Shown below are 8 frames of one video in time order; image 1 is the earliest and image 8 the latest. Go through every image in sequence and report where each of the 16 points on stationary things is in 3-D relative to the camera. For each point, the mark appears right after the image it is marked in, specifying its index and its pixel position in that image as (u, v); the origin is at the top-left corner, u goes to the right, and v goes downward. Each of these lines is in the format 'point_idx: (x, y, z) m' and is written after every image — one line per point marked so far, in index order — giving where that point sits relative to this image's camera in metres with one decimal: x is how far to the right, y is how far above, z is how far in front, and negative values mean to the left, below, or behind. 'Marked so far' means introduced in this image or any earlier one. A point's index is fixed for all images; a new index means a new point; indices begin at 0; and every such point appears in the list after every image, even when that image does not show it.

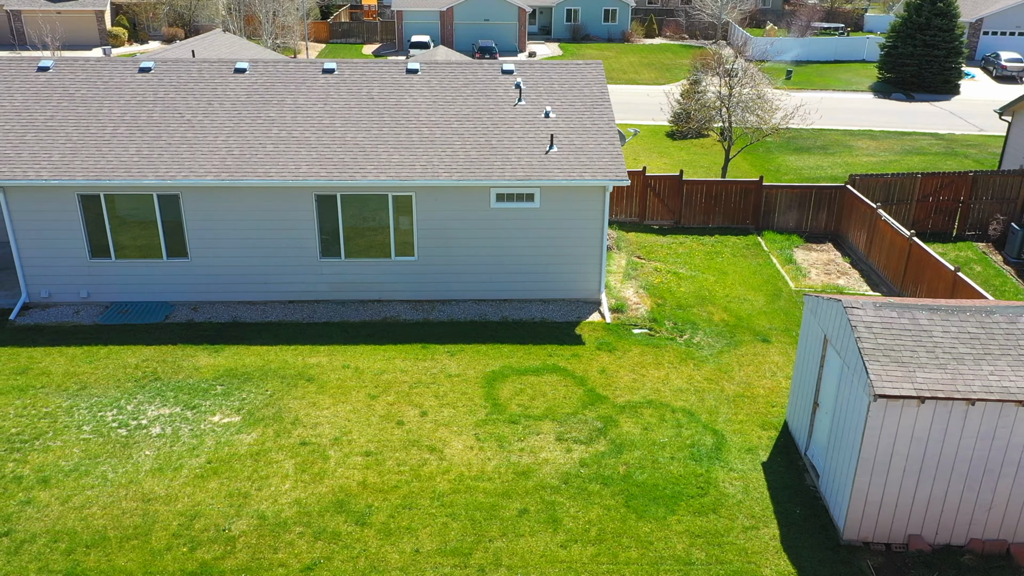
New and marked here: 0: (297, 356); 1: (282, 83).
0: (-3.4, -1.1, +13.1) m
1: (-4.5, +4.0, +16.0) m
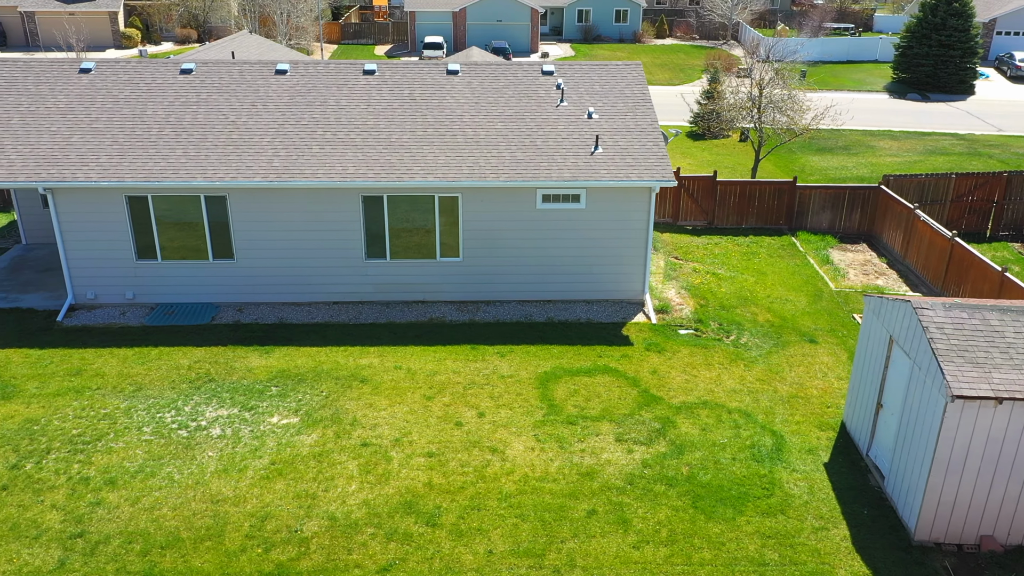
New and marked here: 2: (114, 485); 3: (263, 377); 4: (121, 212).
0: (-2.6, -1.1, +13.1) m
1: (-3.7, +4.0, +16.0) m
2: (-4.8, -2.4, +10.0) m
3: (-3.7, -1.3, +12.4) m
4: (-6.7, +1.3, +14.2) m
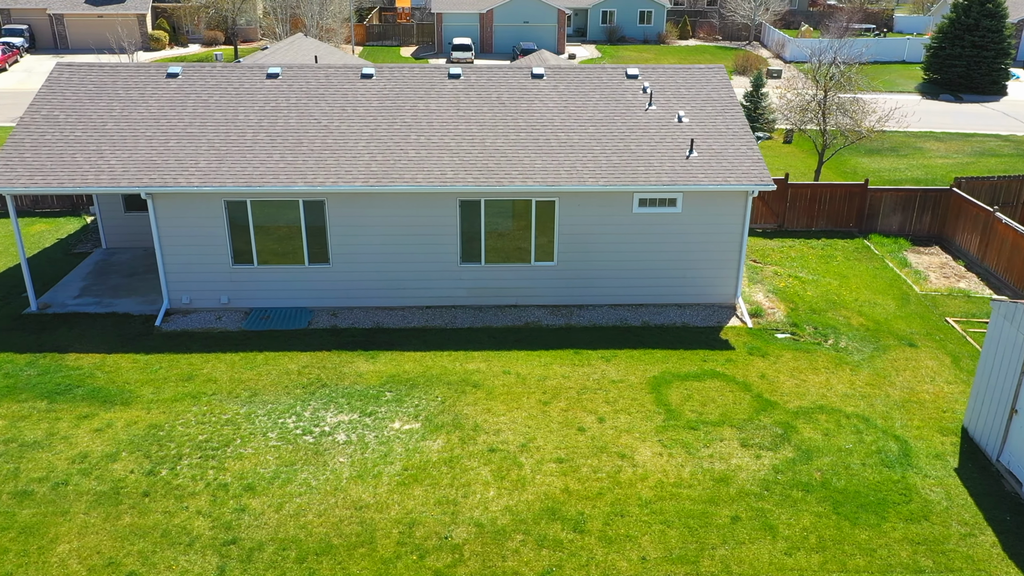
0: (-0.9, -1.2, +13.1) m
1: (-2.0, +3.9, +16.0) m
2: (-3.1, -2.5, +10.0) m
3: (-2.1, -1.4, +12.4) m
4: (-5.0, +1.2, +14.2) m
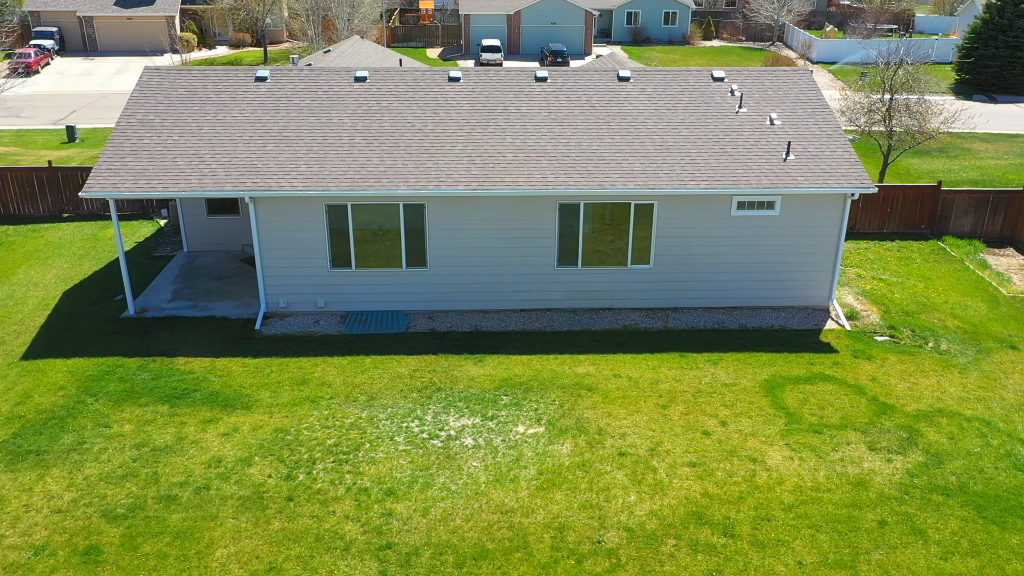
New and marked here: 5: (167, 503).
0: (+0.8, -1.2, +13.1) m
1: (-0.2, +3.8, +16.0) m
2: (-1.4, -2.5, +10.0) m
3: (-0.3, -1.5, +12.5) m
4: (-3.3, +1.2, +14.2) m
5: (-4.1, -2.5, +9.8) m
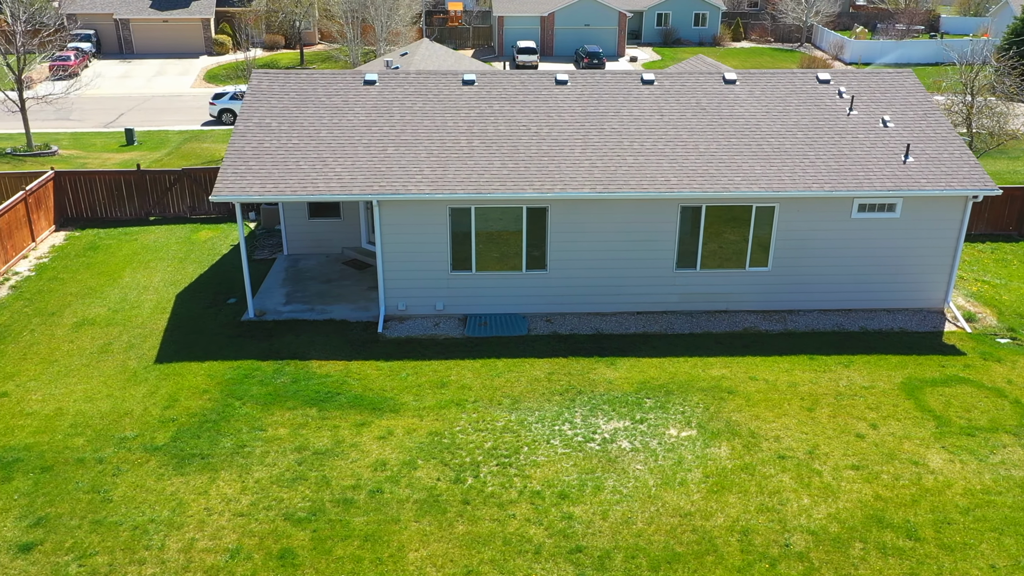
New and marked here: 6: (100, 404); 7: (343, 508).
0: (+2.9, -1.3, +13.1) m
1: (+1.9, +3.8, +16.0) m
2: (+0.7, -2.6, +10.0) m
3: (+1.8, -1.5, +12.5) m
4: (-1.2, +1.1, +14.3) m
5: (-2.0, -2.6, +9.8) m
6: (-5.9, -1.7, +11.9) m
7: (-2.0, -2.6, +9.8) m
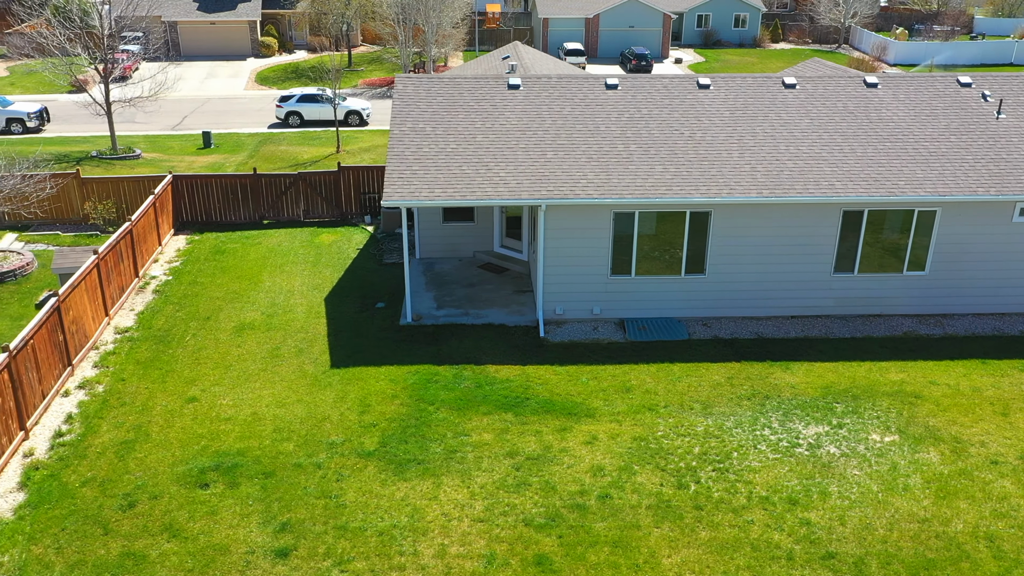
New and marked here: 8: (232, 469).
0: (+5.7, -1.3, +13.1) m
1: (+4.7, +3.7, +16.0) m
2: (+3.5, -2.6, +10.0) m
3: (+4.6, -1.6, +12.5) m
4: (+1.6, +1.0, +14.3) m
5: (+0.8, -2.7, +9.8) m
6: (-3.1, -1.7, +11.9) m
7: (+0.8, -2.7, +9.8) m
8: (-3.6, -2.3, +10.5) m
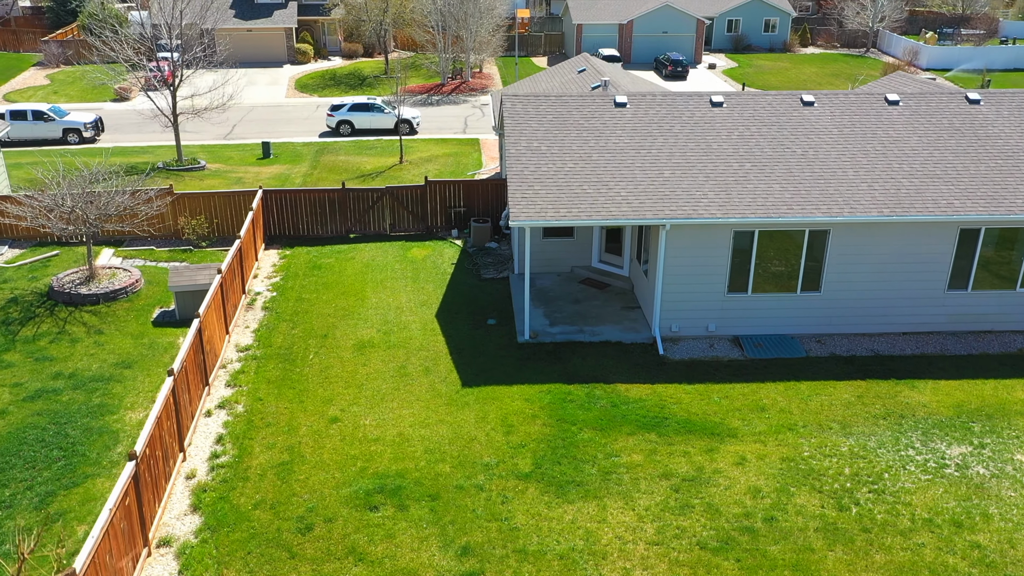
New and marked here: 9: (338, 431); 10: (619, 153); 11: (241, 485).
0: (+7.8, -1.6, +13.2) m
1: (+6.8, +3.4, +16.2) m
2: (+5.5, -2.9, +10.1) m
3: (+6.7, -1.9, +12.6) m
4: (+3.7, +0.7, +14.4) m
5: (+2.9, -3.0, +9.9) m
6: (-1.1, -2.1, +12.1) m
7: (+2.8, -3.0, +9.9) m
8: (-1.5, -2.6, +10.7) m
9: (-2.6, -2.1, +12.1) m
10: (+1.9, +2.5, +15.1) m
11: (-3.6, -2.6, +10.8) m
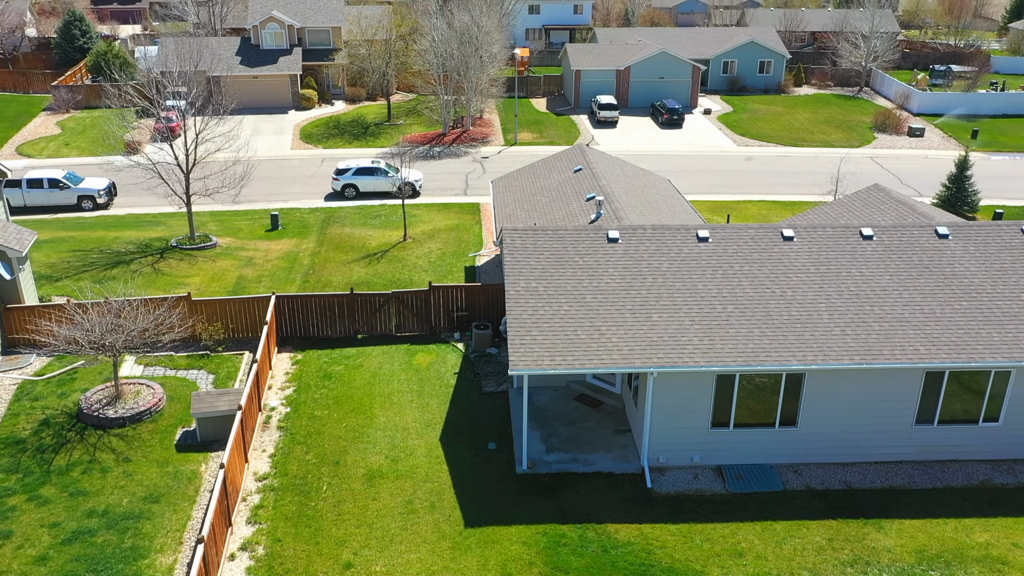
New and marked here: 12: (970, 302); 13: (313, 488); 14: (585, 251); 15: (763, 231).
0: (+7.8, -4.3, +14.3) m
1: (+6.8, +0.8, +17.3) m
2: (+5.5, -5.5, +11.3) m
3: (+6.6, -4.5, +13.7) m
4: (+3.7, -1.9, +15.6) m
5: (+2.9, -5.6, +11.1) m
6: (-1.1, -4.6, +13.2) m
7: (+2.8, -5.6, +11.0) m
8: (-1.5, -5.2, +11.8) m
9: (-2.6, -4.7, +13.2) m
10: (+1.9, -0.1, +16.3) m
11: (-3.6, -5.1, +11.9) m
12: (+9.1, -0.3, +16.3) m
13: (-3.8, -3.8, +15.6) m
14: (+1.5, +0.8, +17.2) m
15: (+5.3, +1.2, +17.6) m
